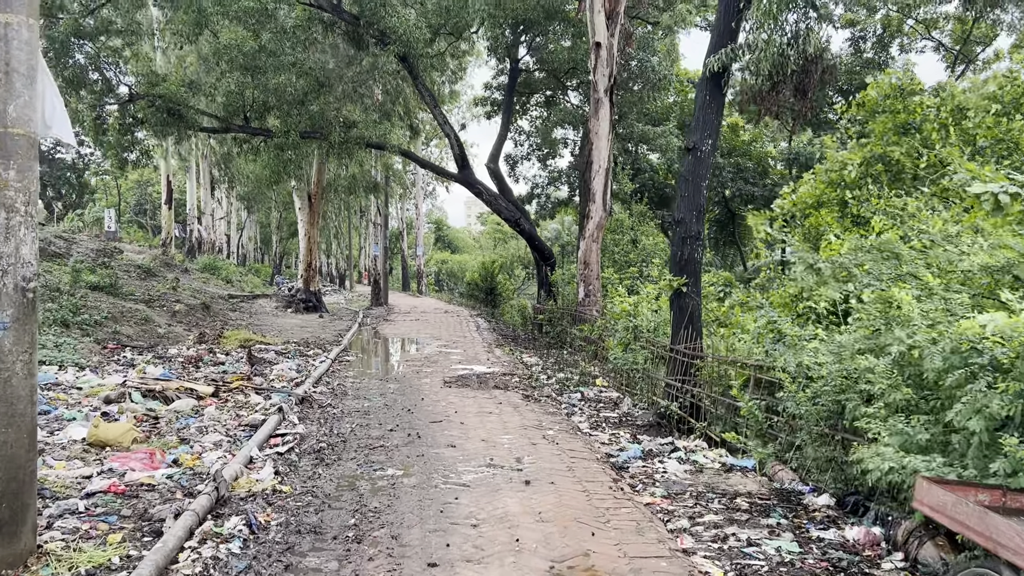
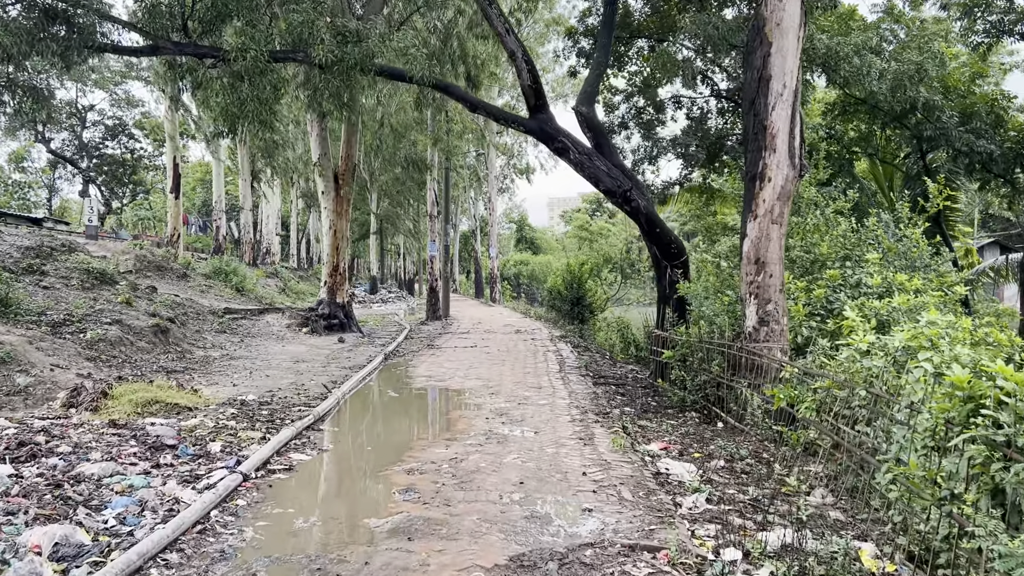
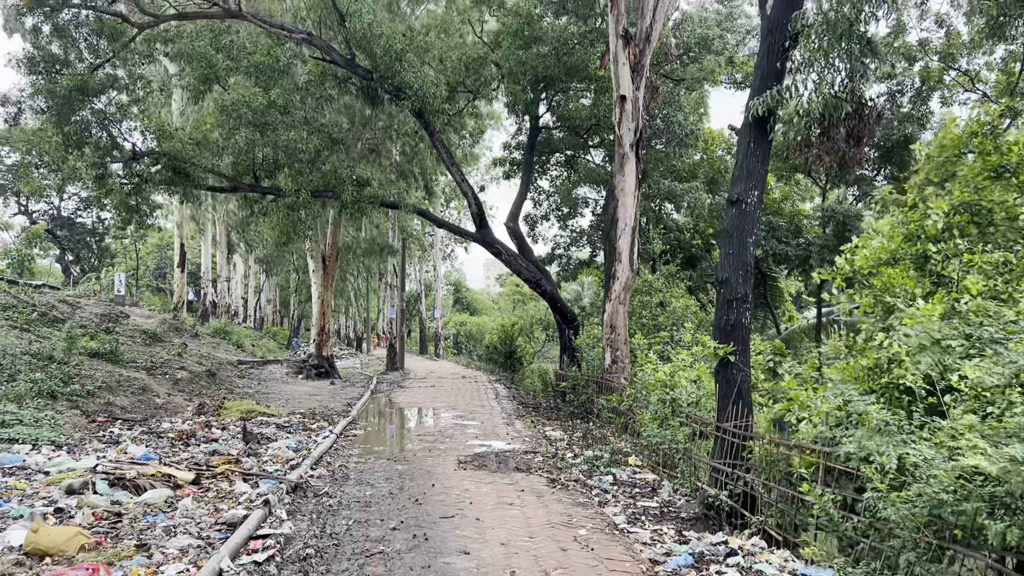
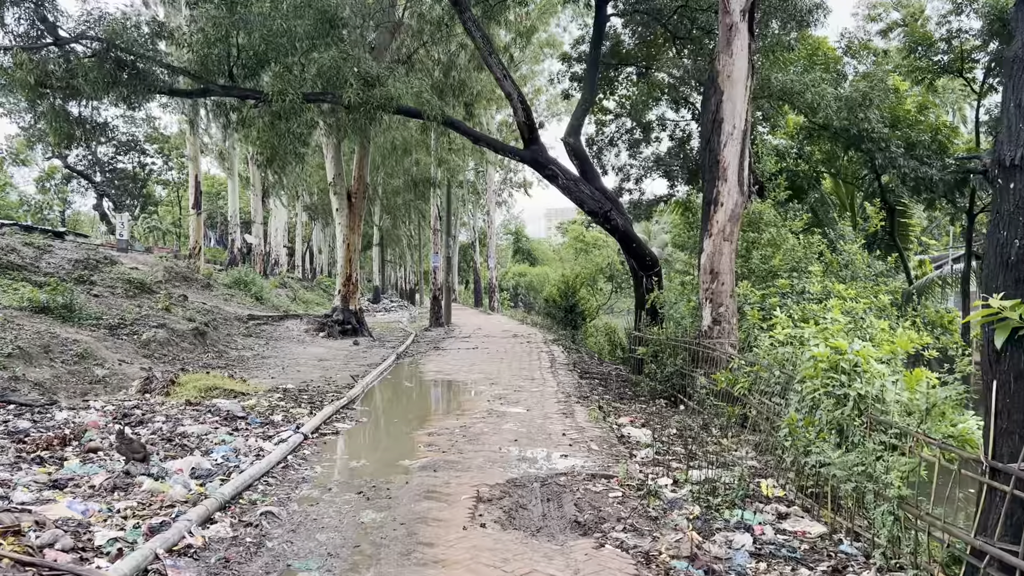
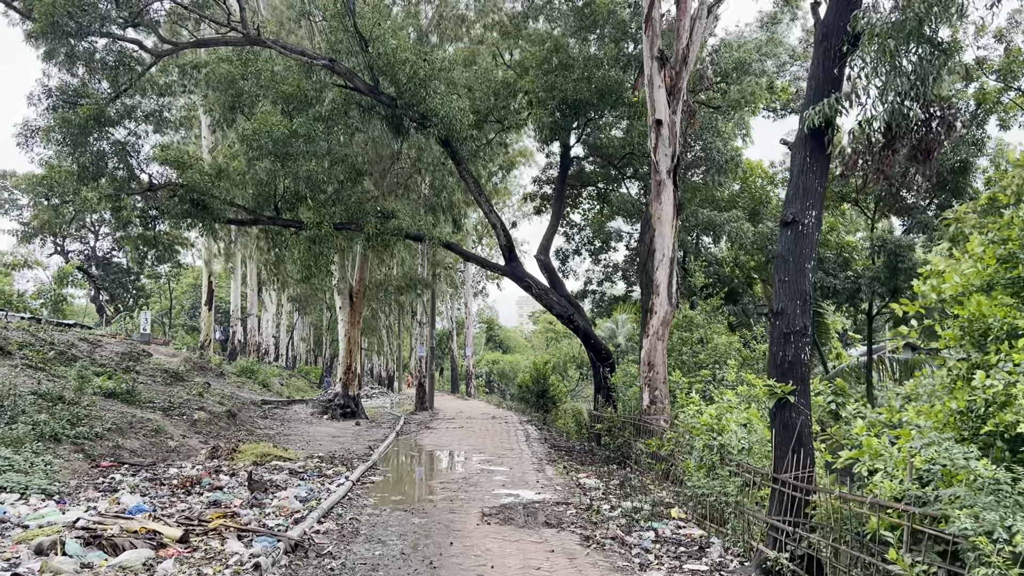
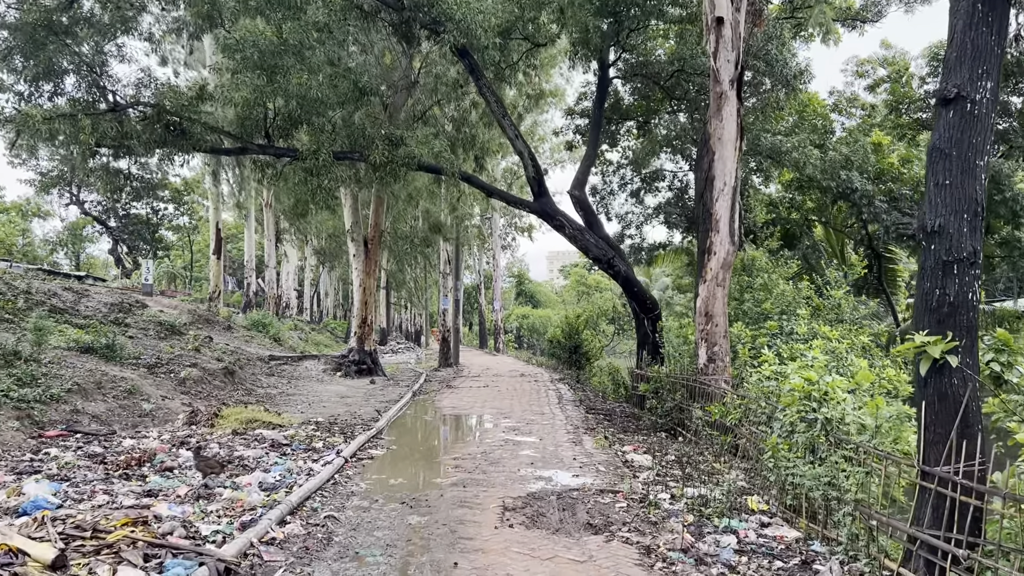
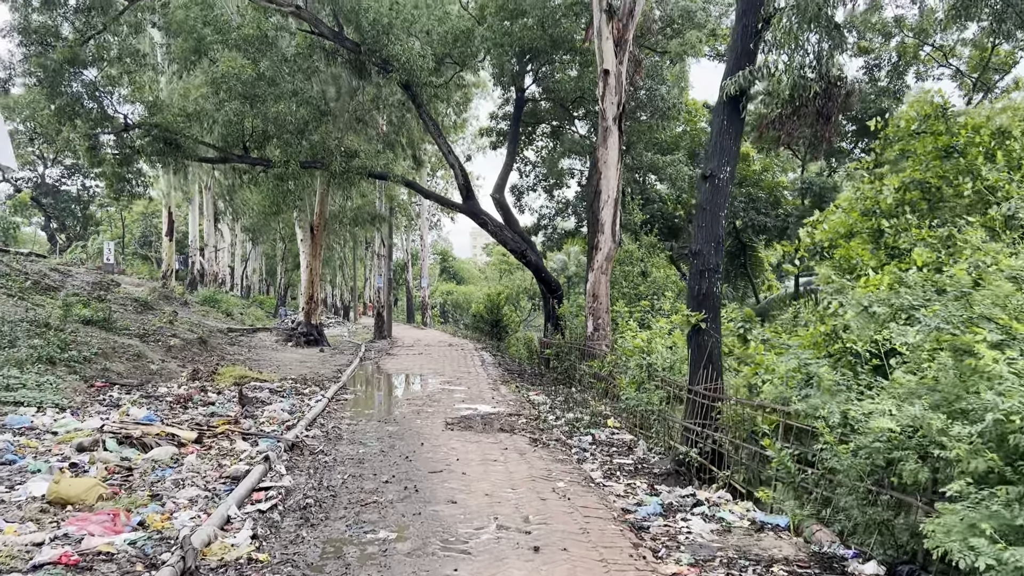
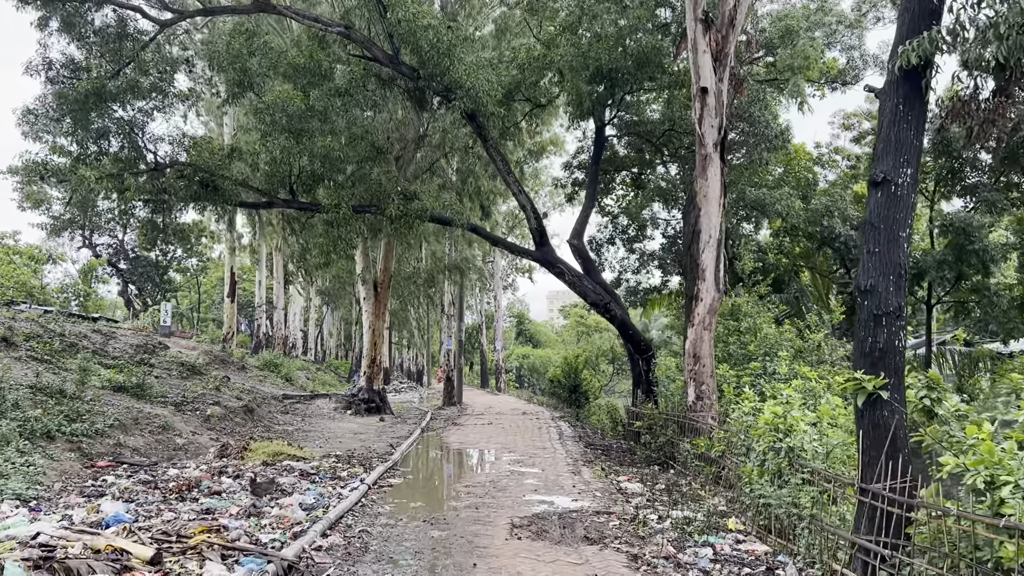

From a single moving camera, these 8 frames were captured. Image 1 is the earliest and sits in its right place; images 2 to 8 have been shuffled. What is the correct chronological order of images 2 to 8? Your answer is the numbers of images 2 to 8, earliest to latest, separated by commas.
7, 3, 5, 8, 6, 4, 2
